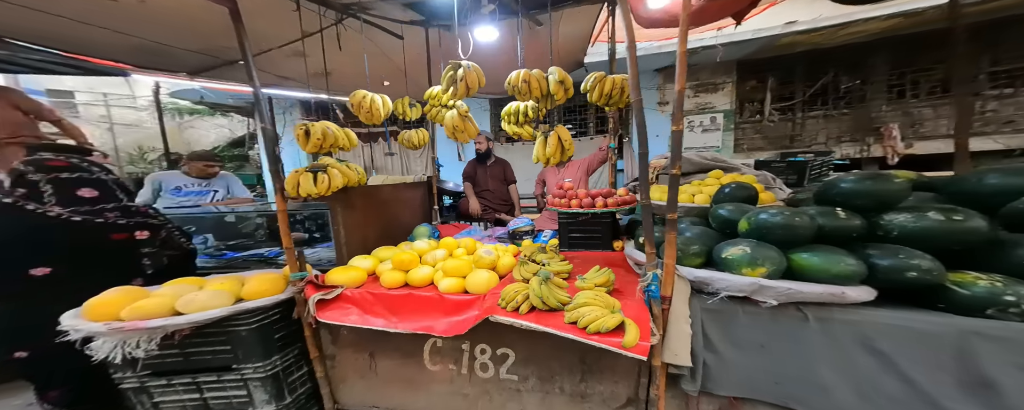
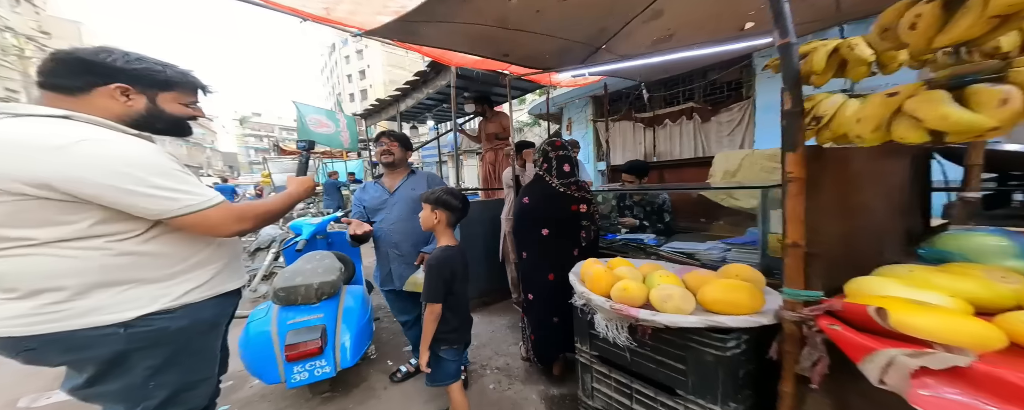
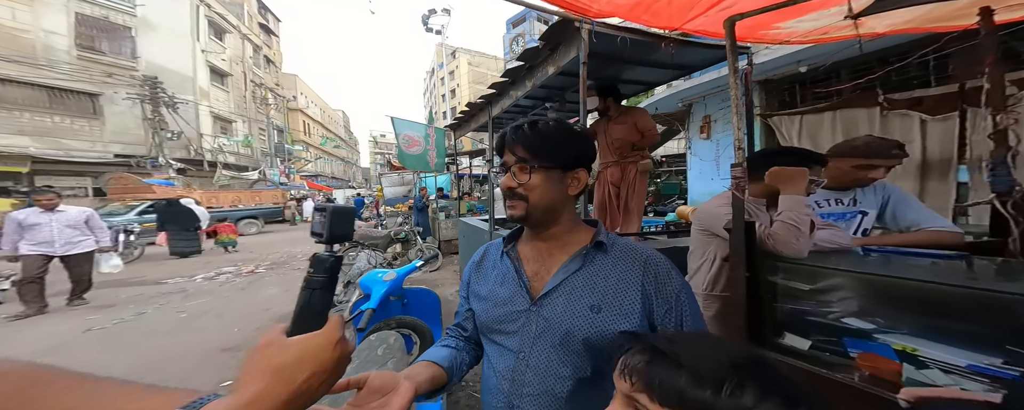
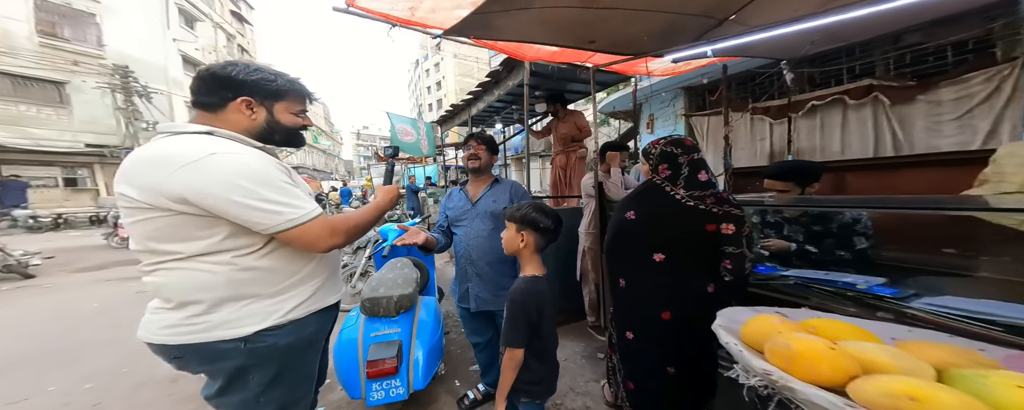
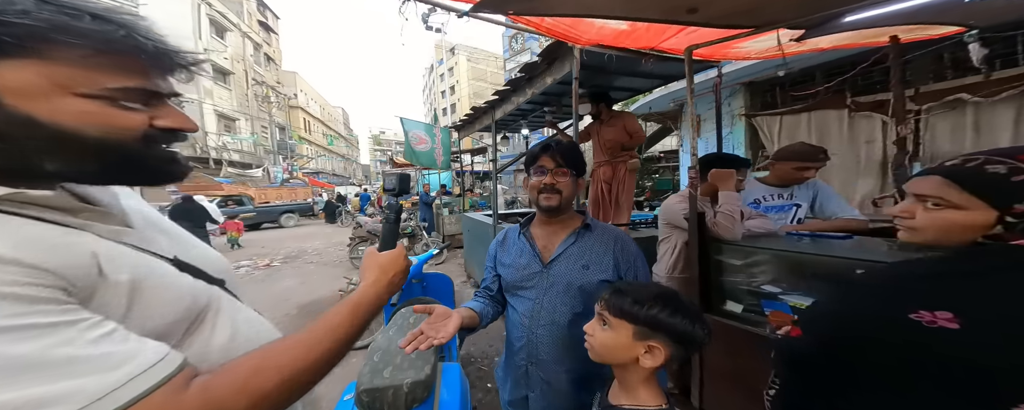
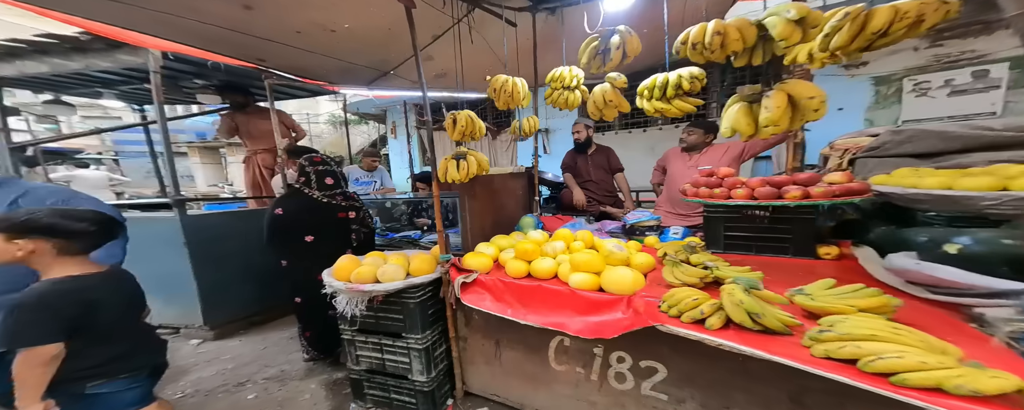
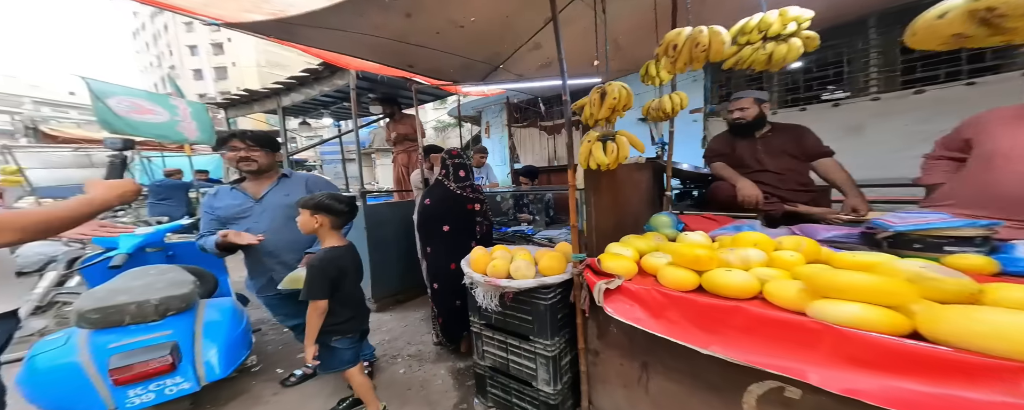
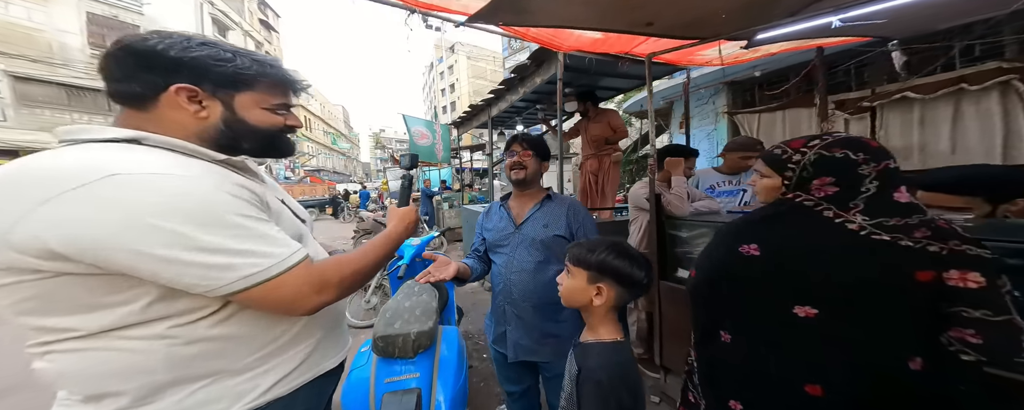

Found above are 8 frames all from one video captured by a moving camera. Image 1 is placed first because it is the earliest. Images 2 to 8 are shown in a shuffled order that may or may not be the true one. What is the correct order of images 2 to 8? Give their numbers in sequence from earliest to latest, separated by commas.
6, 7, 2, 4, 8, 5, 3
